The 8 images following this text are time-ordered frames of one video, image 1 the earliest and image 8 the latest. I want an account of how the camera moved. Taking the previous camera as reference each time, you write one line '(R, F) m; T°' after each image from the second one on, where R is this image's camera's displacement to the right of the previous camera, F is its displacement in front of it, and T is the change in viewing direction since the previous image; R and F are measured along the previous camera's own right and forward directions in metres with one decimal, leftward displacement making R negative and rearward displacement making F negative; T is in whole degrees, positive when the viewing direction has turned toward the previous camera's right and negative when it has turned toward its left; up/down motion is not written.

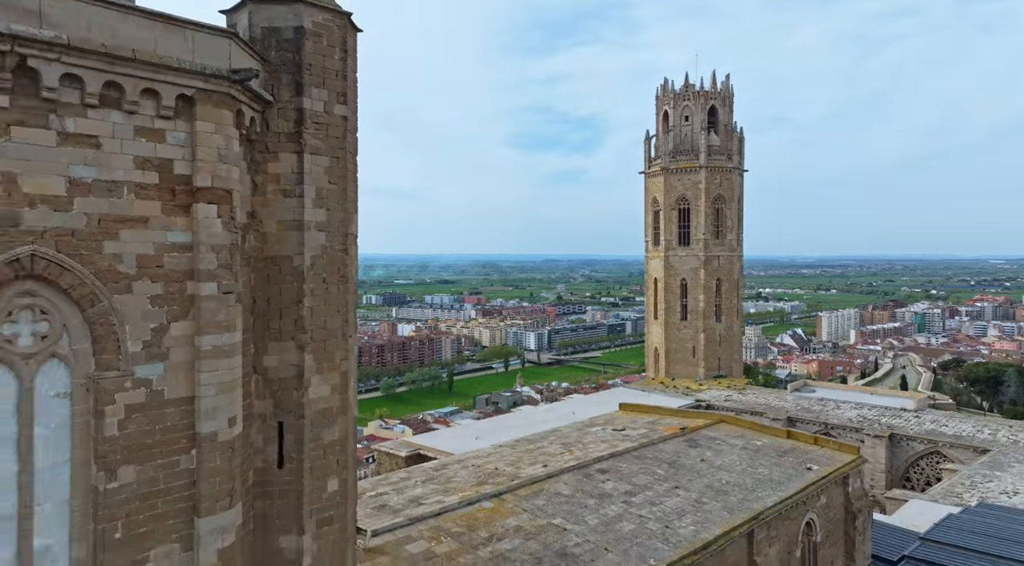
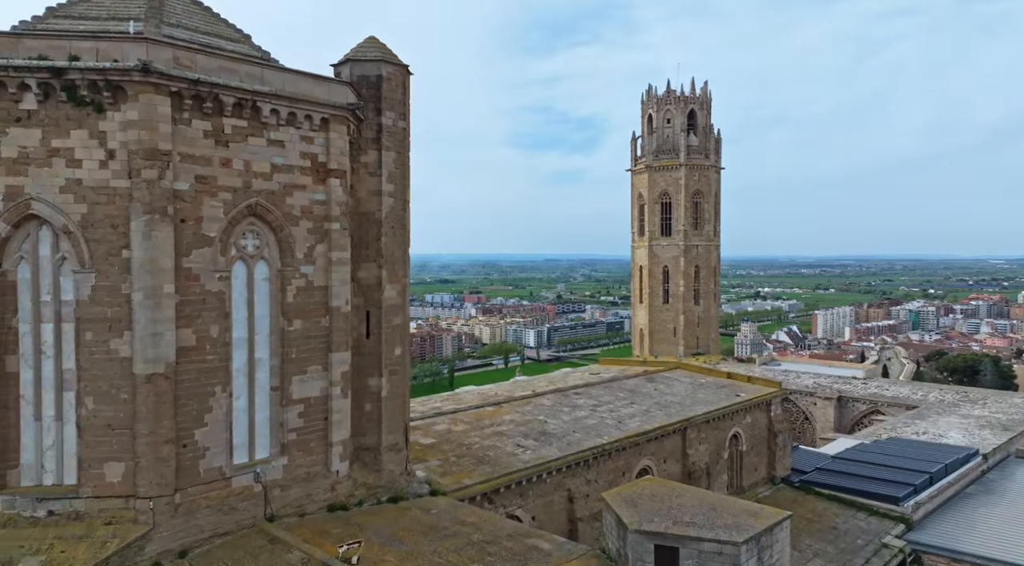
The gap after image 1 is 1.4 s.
(+0.1, -5.9) m; 0°
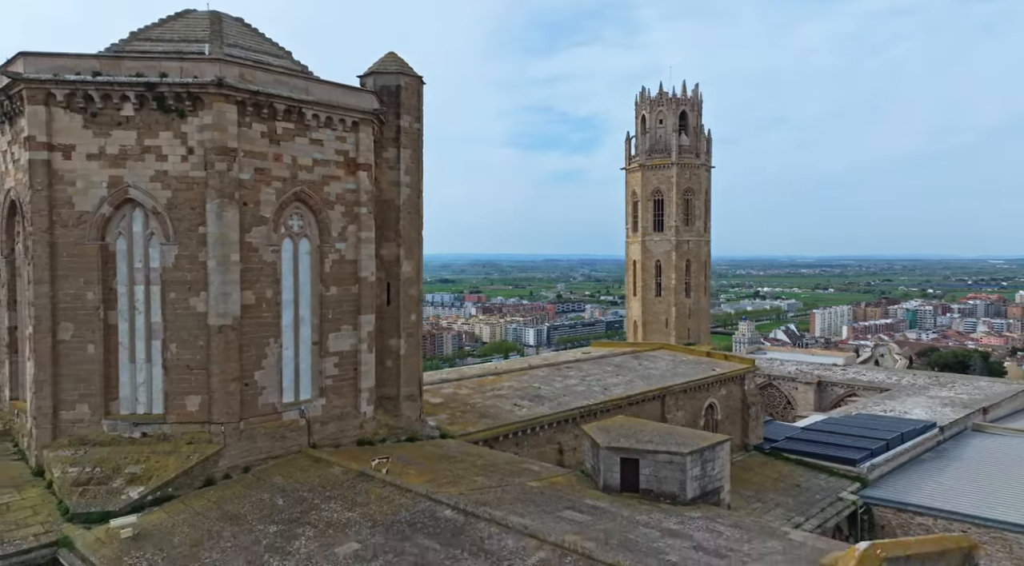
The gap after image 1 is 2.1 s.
(+0.1, -2.8) m; 0°
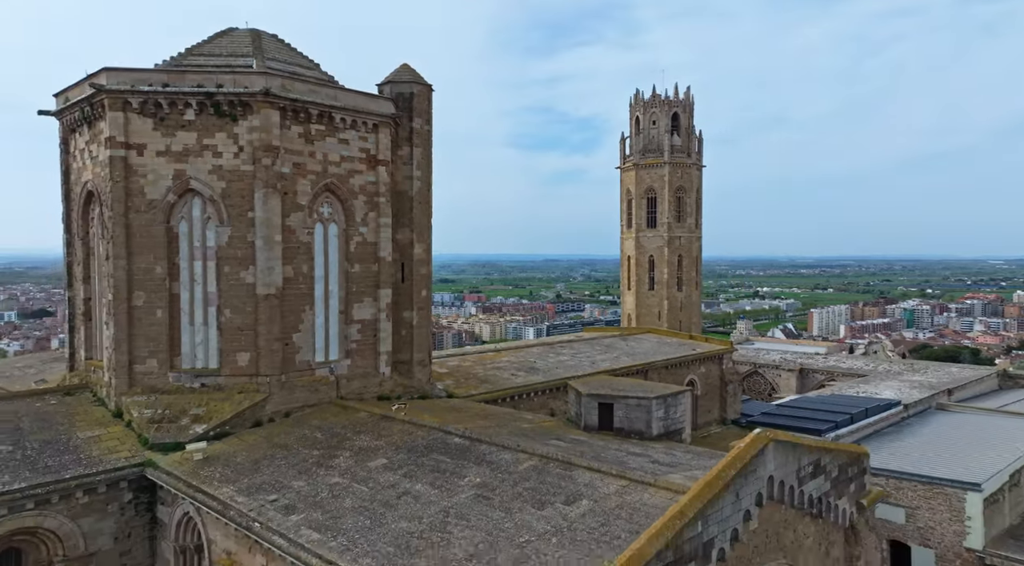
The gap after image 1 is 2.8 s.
(+0.1, -2.7) m; 0°
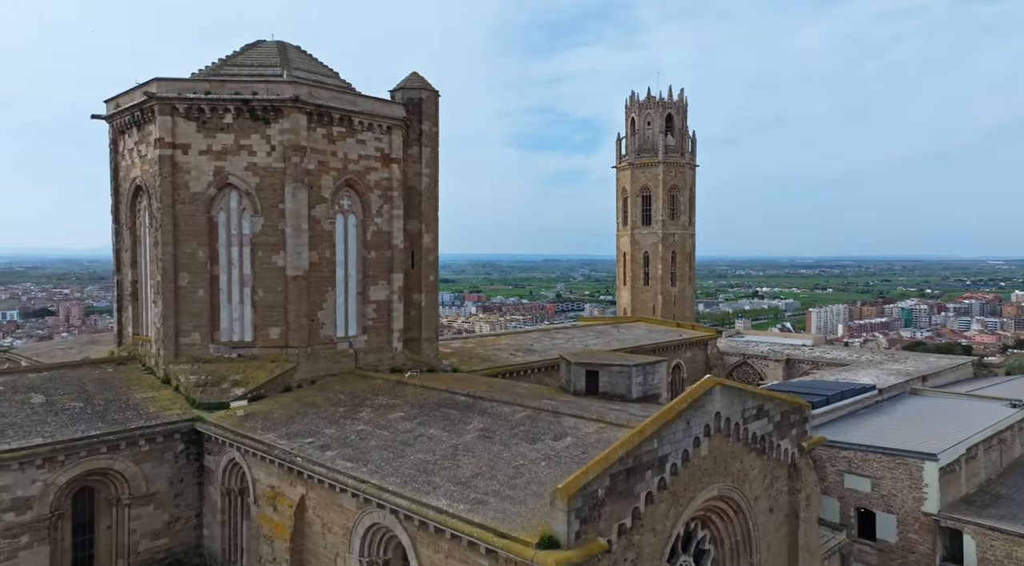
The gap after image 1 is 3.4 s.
(0.0, -2.3) m; 0°
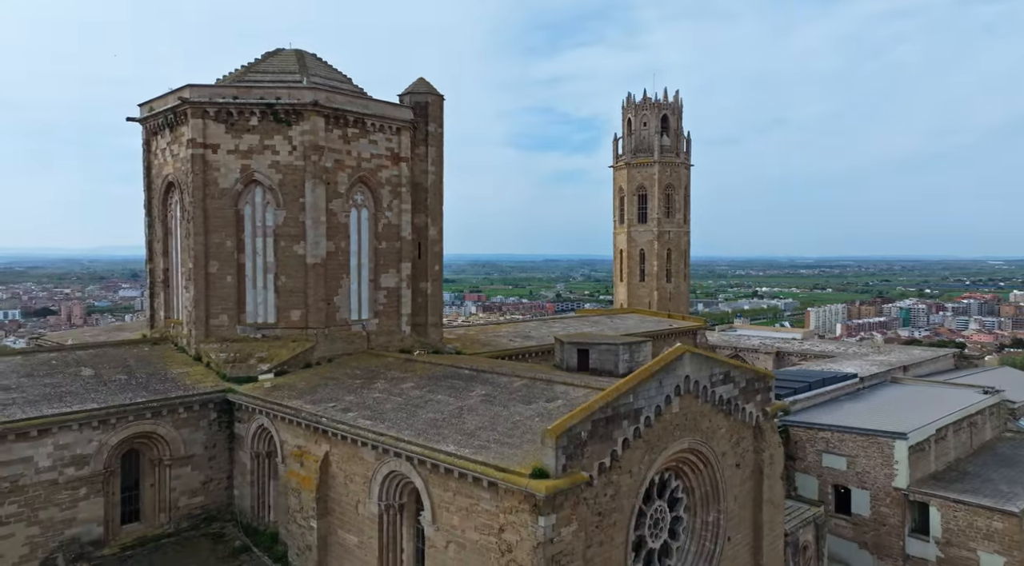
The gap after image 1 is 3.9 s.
(0.0, -1.9) m; 0°
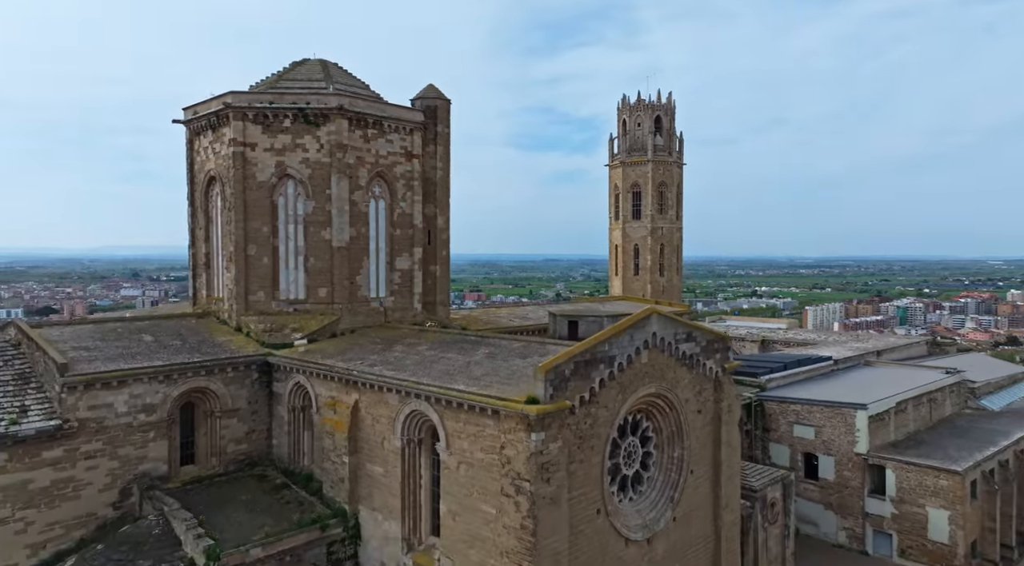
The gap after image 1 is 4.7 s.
(0.0, -3.1) m; 0°
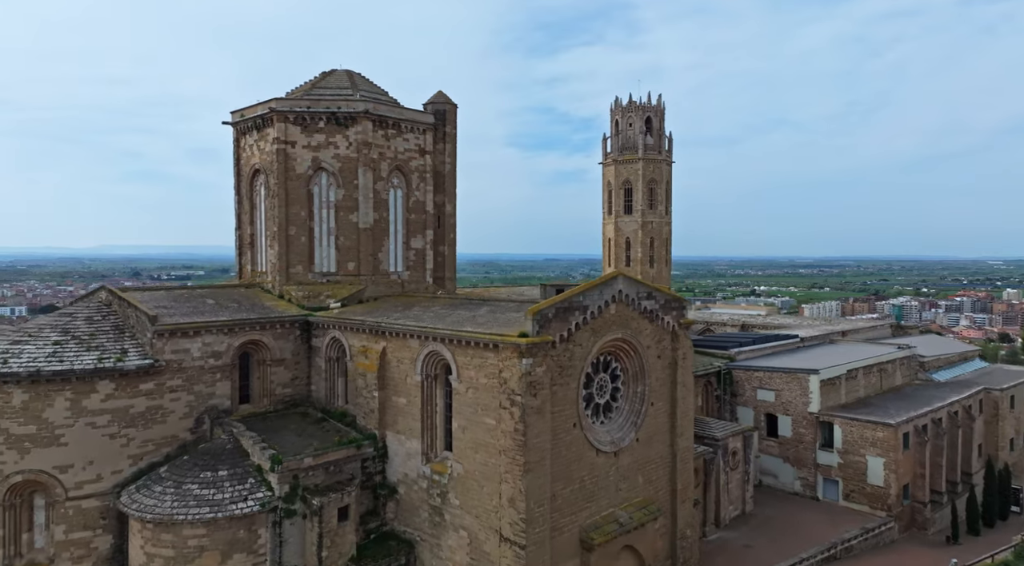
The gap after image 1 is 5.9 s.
(+0.1, -4.6) m; 0°
